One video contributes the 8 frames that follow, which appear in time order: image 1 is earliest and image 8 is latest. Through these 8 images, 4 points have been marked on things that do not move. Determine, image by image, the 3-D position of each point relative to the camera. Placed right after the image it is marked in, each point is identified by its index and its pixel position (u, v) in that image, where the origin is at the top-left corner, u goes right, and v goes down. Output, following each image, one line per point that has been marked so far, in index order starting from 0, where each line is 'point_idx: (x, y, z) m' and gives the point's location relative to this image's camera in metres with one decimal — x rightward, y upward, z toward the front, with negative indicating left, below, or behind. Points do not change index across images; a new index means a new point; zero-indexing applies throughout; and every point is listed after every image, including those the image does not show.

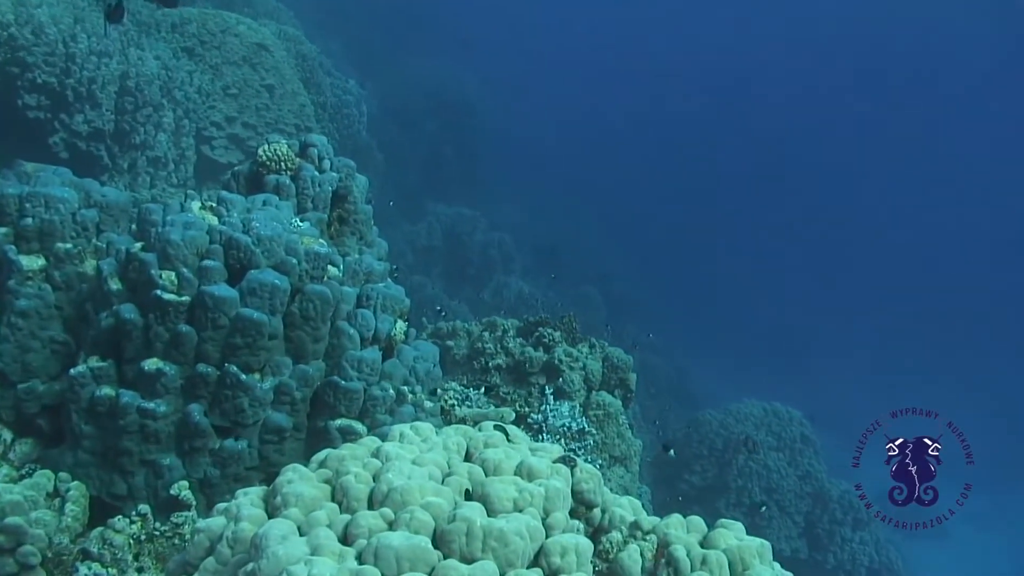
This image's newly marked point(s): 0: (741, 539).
0: (+1.0, -1.1, +4.7) m
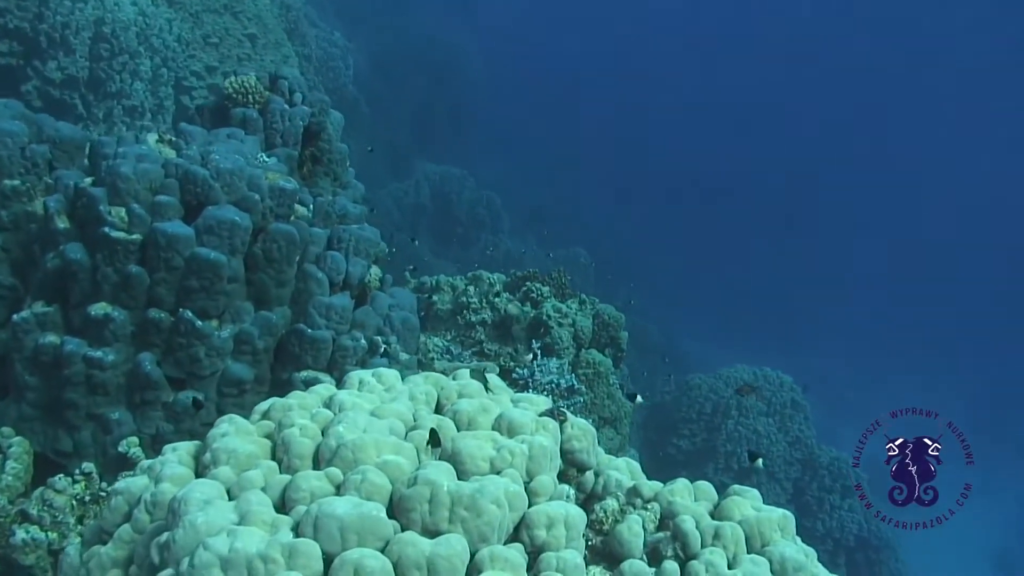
0: (+1.0, -0.9, +4.0) m
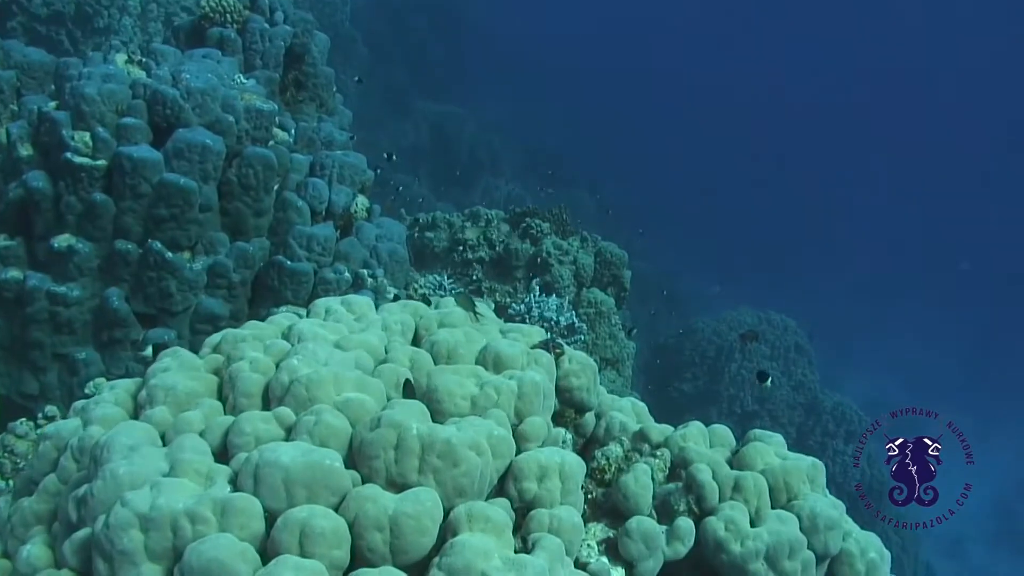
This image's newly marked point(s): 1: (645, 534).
0: (+0.9, -0.6, +3.5) m
1: (+0.4, -0.7, +2.8) m
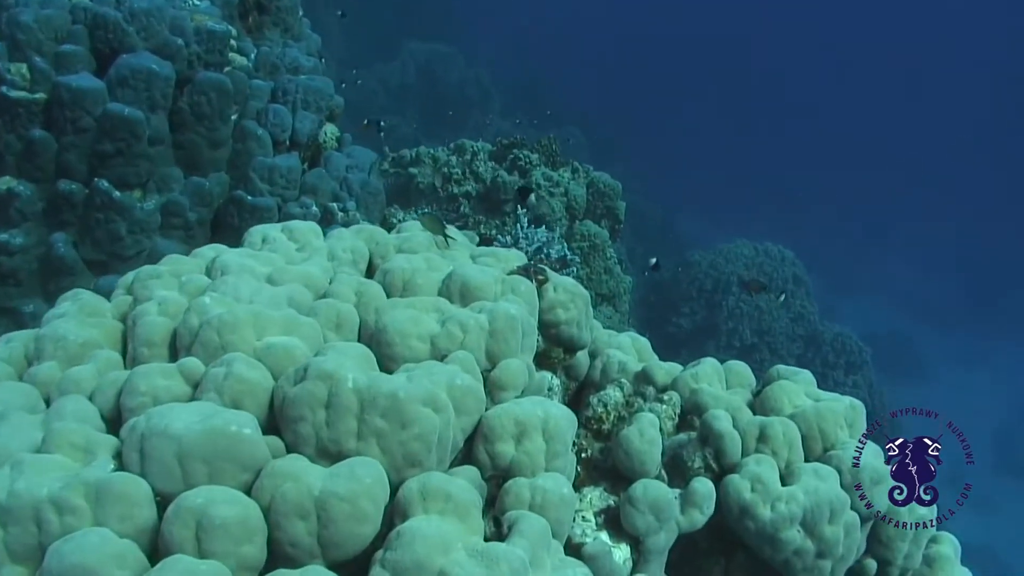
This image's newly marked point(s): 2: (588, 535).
0: (+0.9, -0.3, +2.9) m
1: (+0.3, -0.4, +2.2) m
2: (+0.2, -0.5, +2.2) m
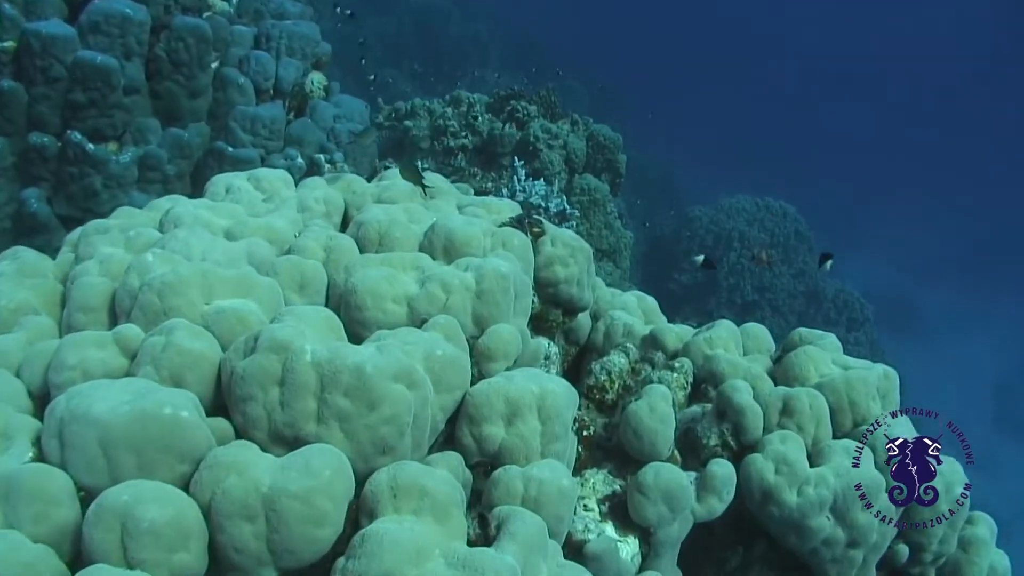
0: (+0.8, -0.2, +2.6) m
1: (+0.3, -0.4, +1.9) m
2: (+0.1, -0.4, +1.9) m
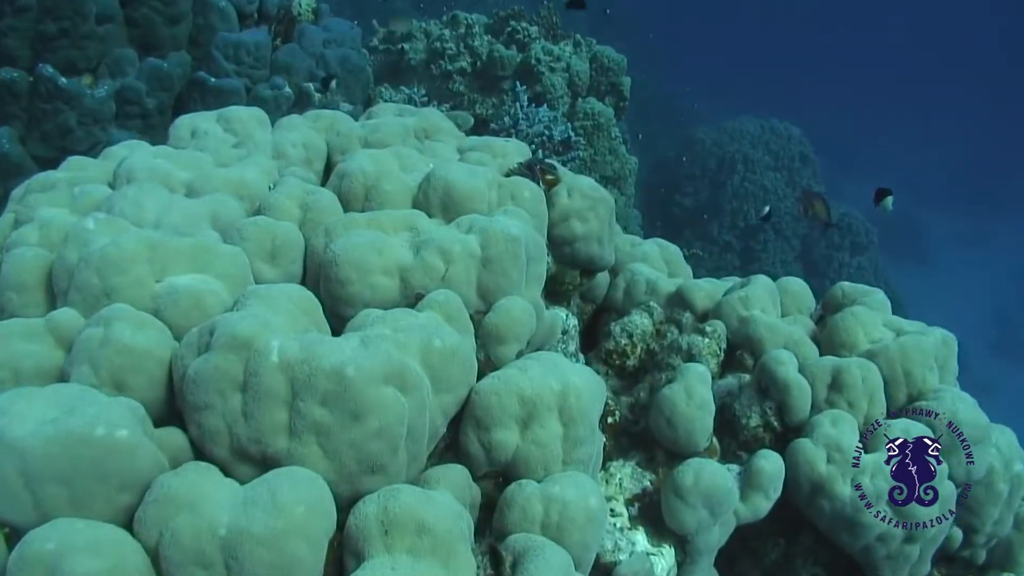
0: (+0.9, -0.1, +2.3) m
1: (+0.3, -0.3, +1.6) m
2: (+0.2, -0.4, +1.6) m
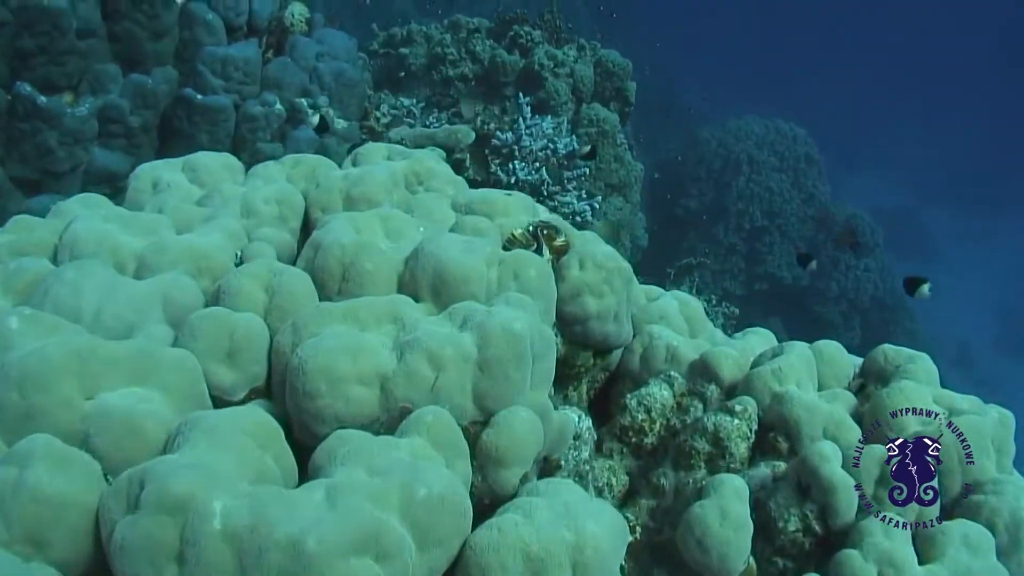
0: (+0.9, -0.2, +2.0) m
1: (+0.3, -0.5, +1.3) m
2: (+0.2, -0.5, +1.4) m
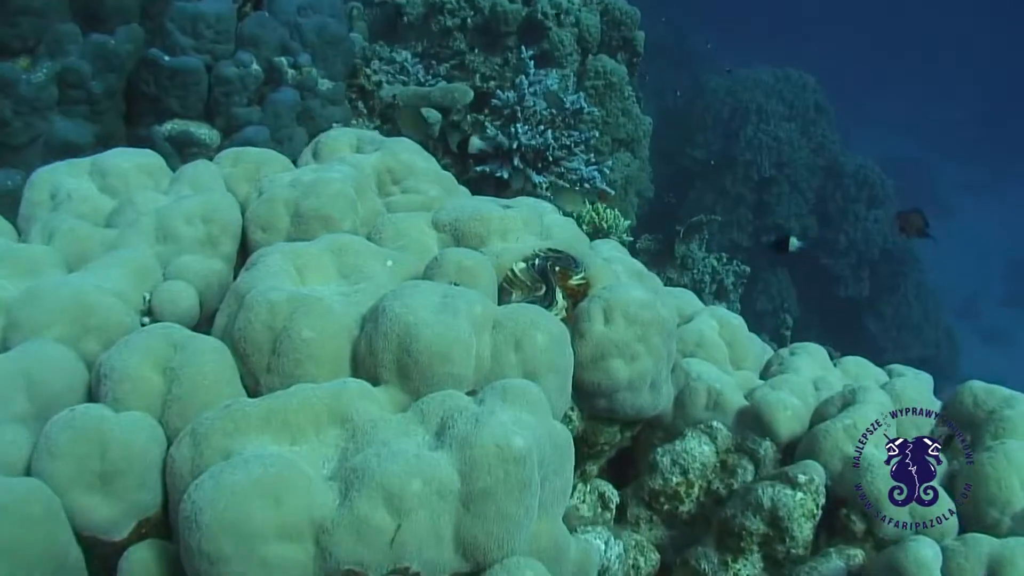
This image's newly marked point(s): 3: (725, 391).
0: (+0.9, -0.3, +1.6) m
1: (+0.3, -0.5, +0.9) m
2: (+0.2, -0.6, +0.9) m
3: (+0.3, -0.2, +1.7) m
